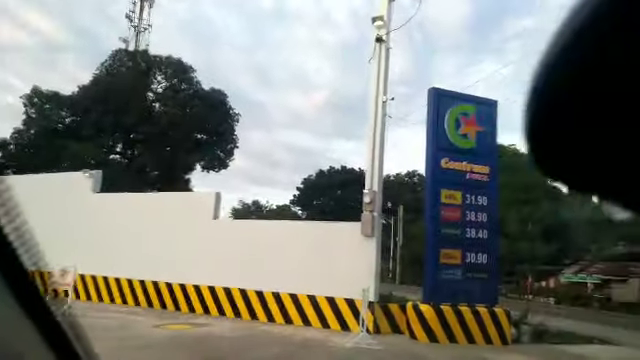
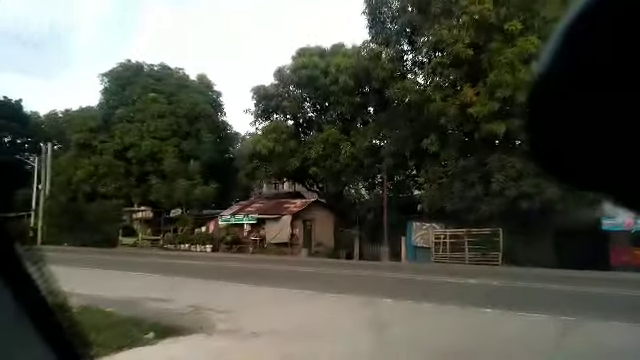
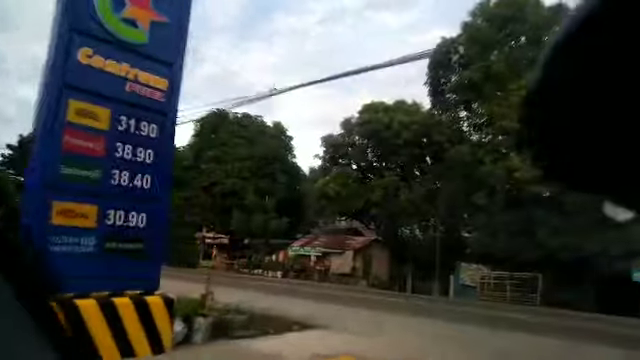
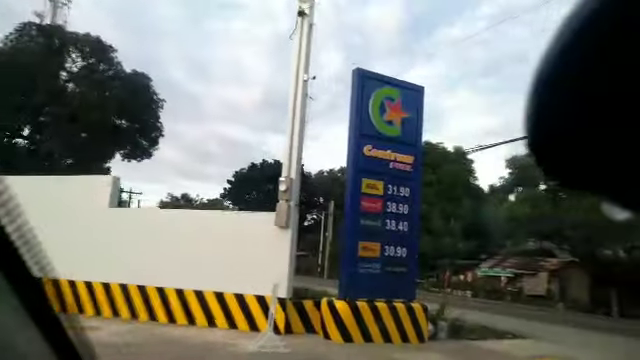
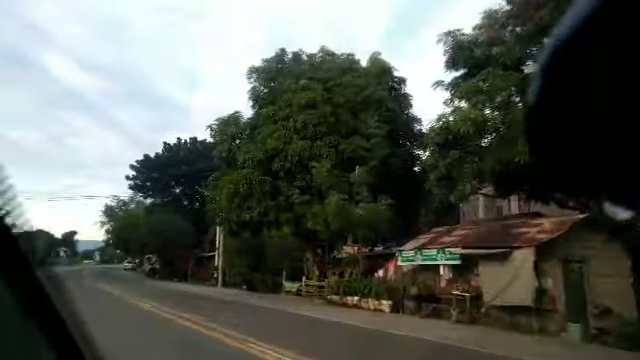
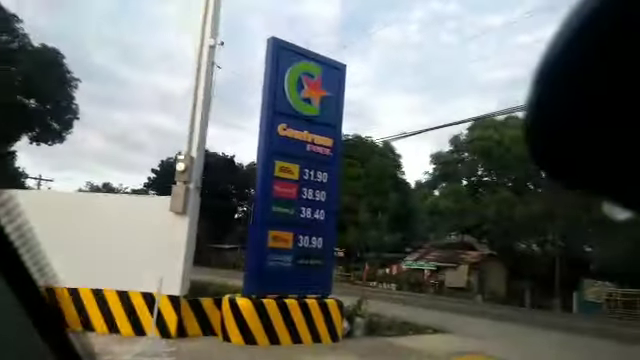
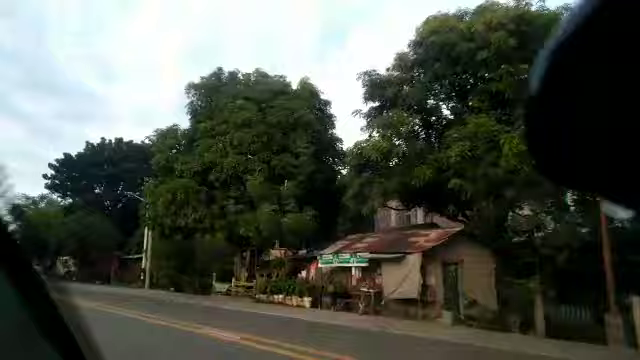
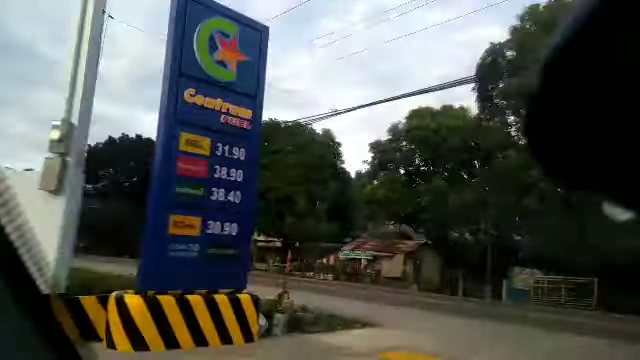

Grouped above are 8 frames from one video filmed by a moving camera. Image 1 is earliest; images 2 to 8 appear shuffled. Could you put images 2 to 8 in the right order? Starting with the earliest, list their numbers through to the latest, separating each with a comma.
4, 6, 8, 3, 2, 7, 5
